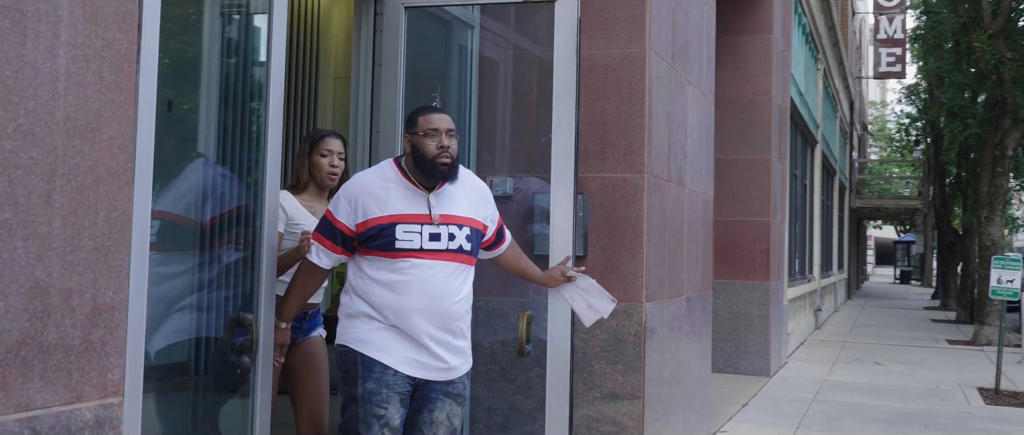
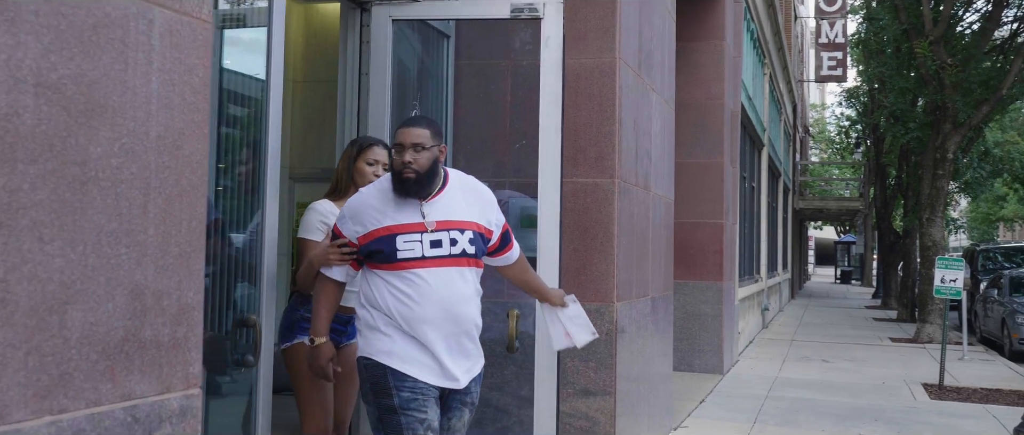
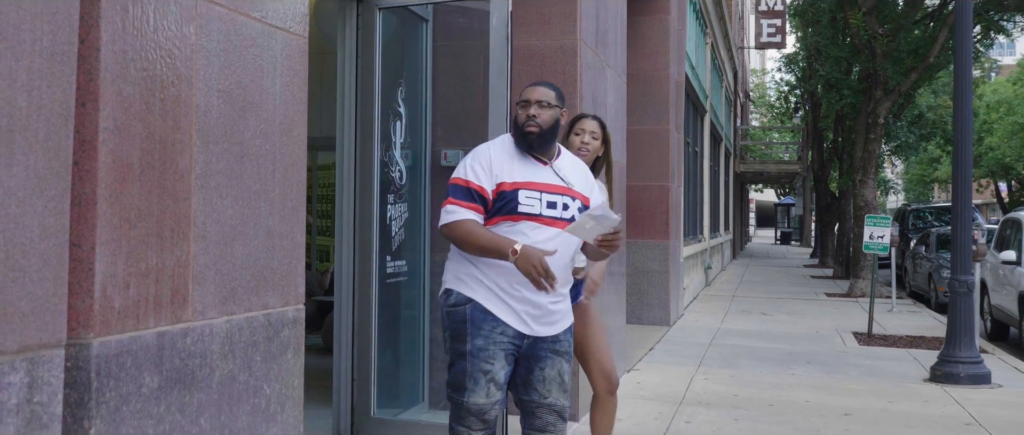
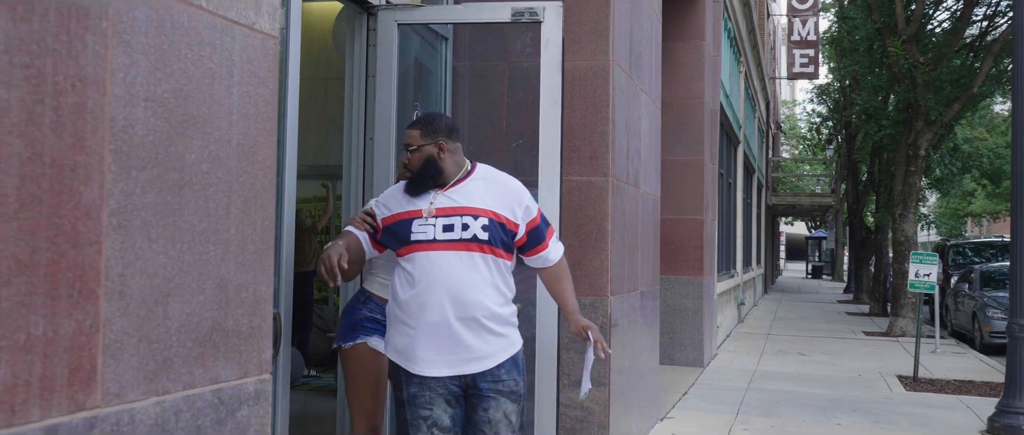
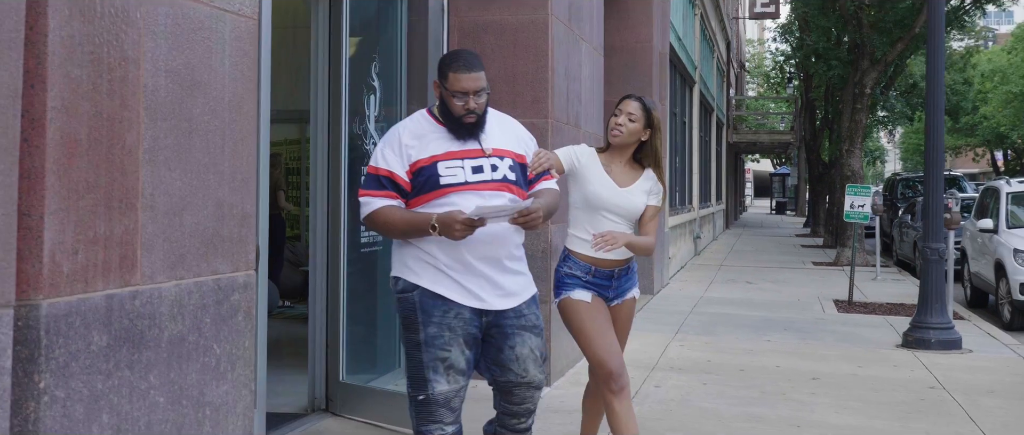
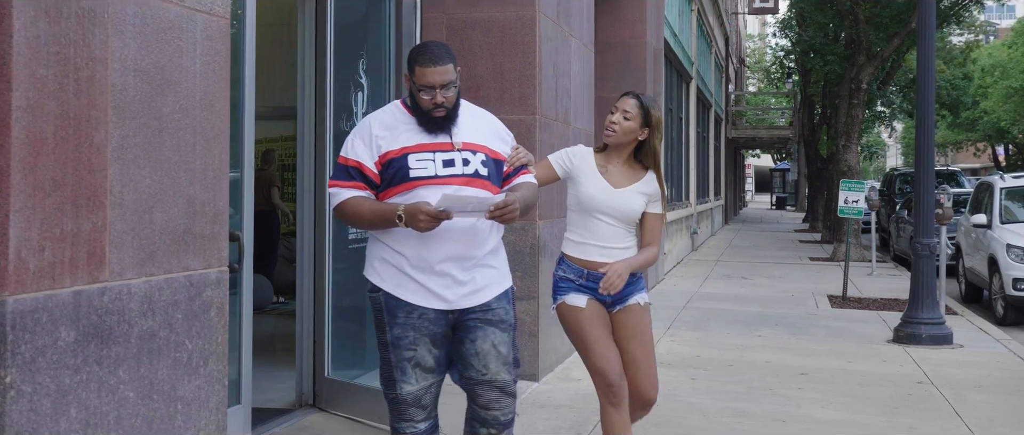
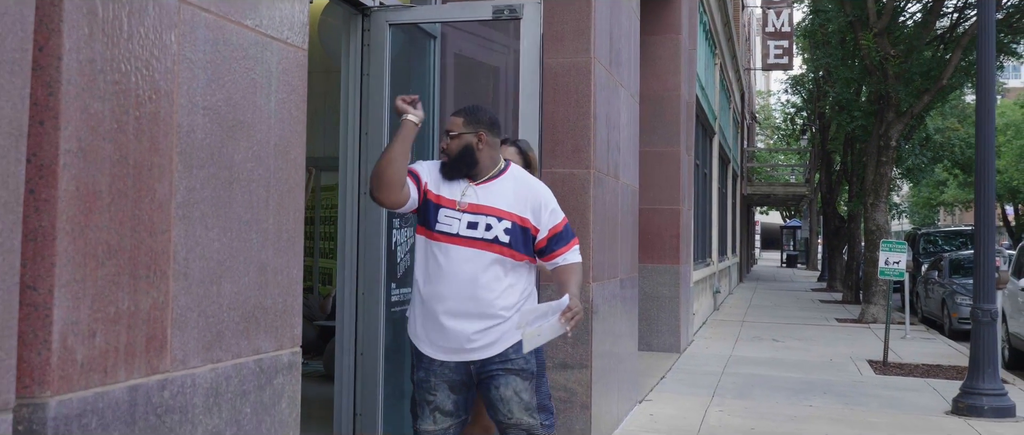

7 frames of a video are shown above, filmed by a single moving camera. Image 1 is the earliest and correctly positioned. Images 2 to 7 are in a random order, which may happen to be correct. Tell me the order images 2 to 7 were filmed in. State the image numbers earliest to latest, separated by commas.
2, 4, 7, 3, 5, 6
